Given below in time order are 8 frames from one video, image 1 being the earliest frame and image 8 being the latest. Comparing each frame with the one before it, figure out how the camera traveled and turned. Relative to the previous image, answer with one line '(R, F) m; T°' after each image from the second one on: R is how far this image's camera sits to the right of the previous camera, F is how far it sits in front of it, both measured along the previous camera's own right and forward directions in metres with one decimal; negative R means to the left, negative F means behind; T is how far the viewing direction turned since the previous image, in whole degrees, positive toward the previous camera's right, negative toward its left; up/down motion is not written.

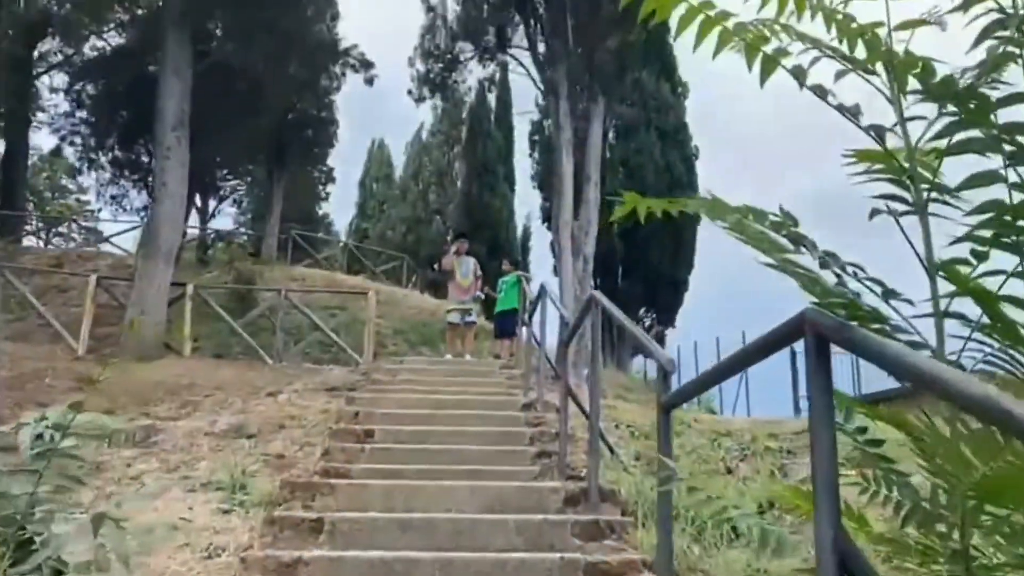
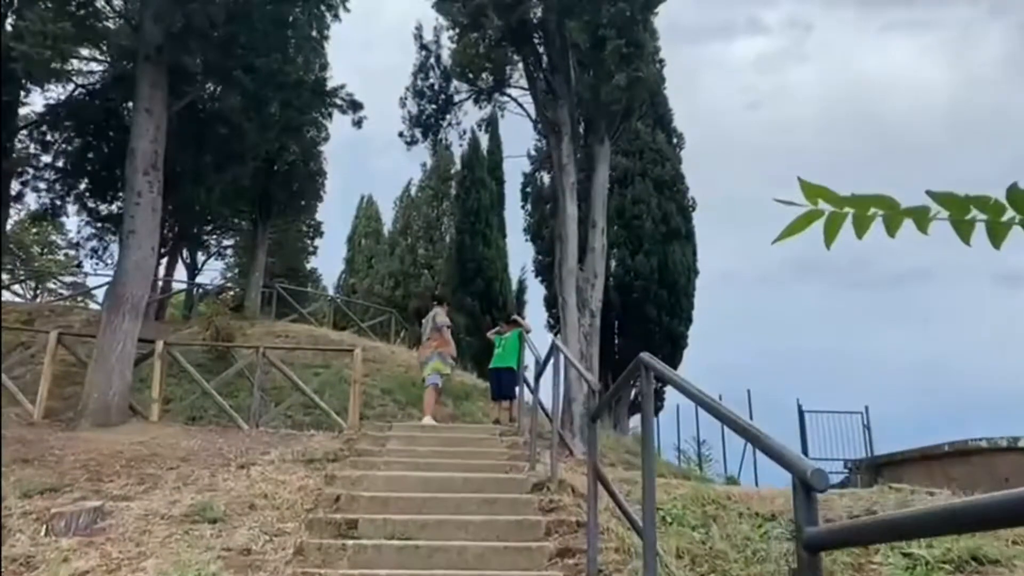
(-0.1, +0.9) m; +1°
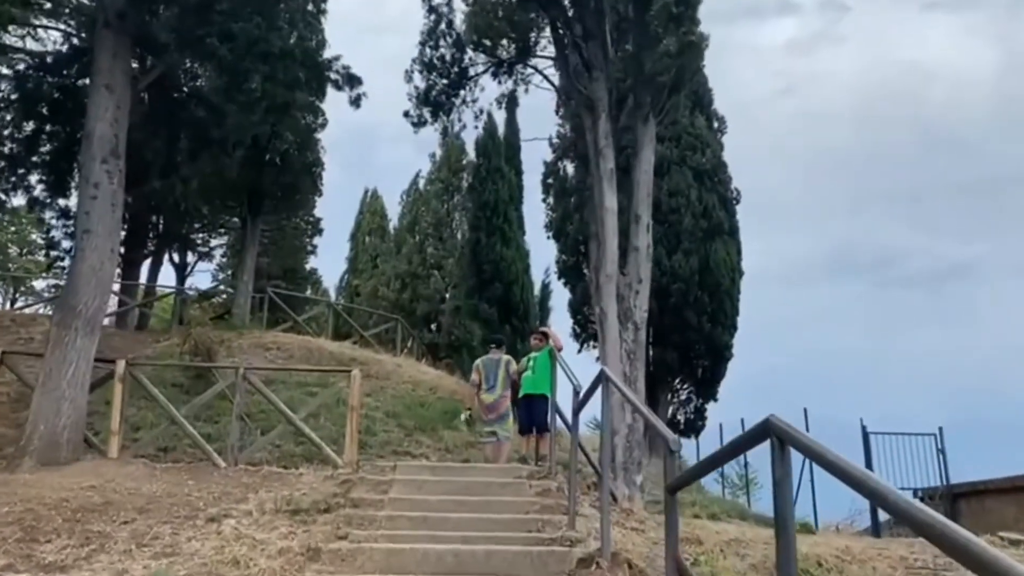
(-0.2, +1.7) m; 0°
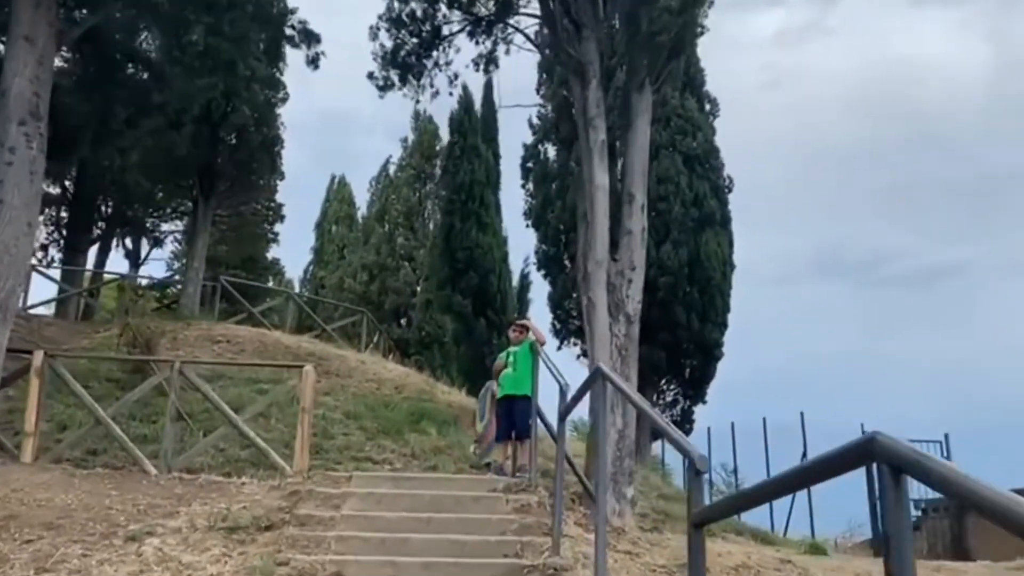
(0.0, +1.1) m; +2°
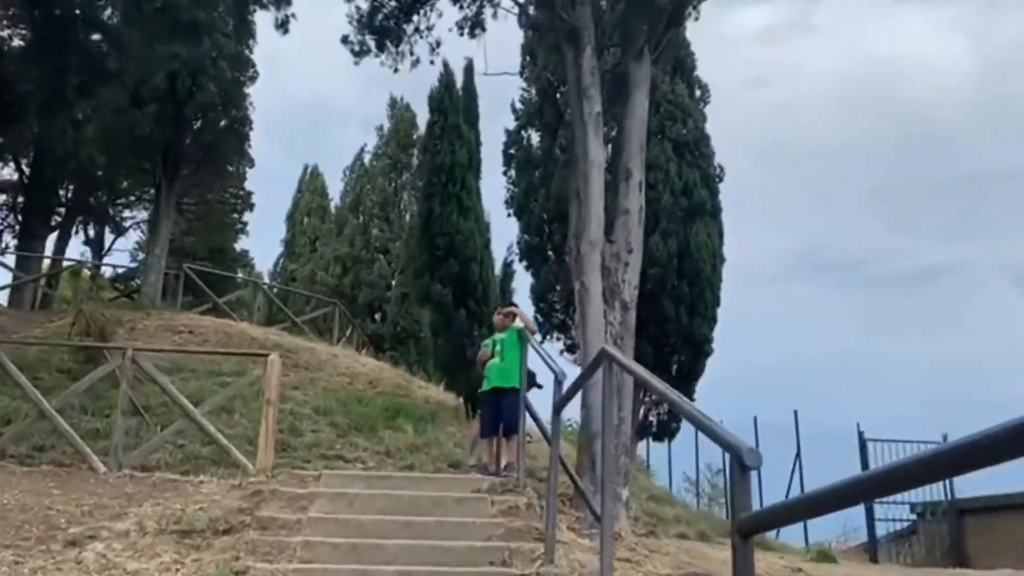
(-0.1, +0.6) m; +1°
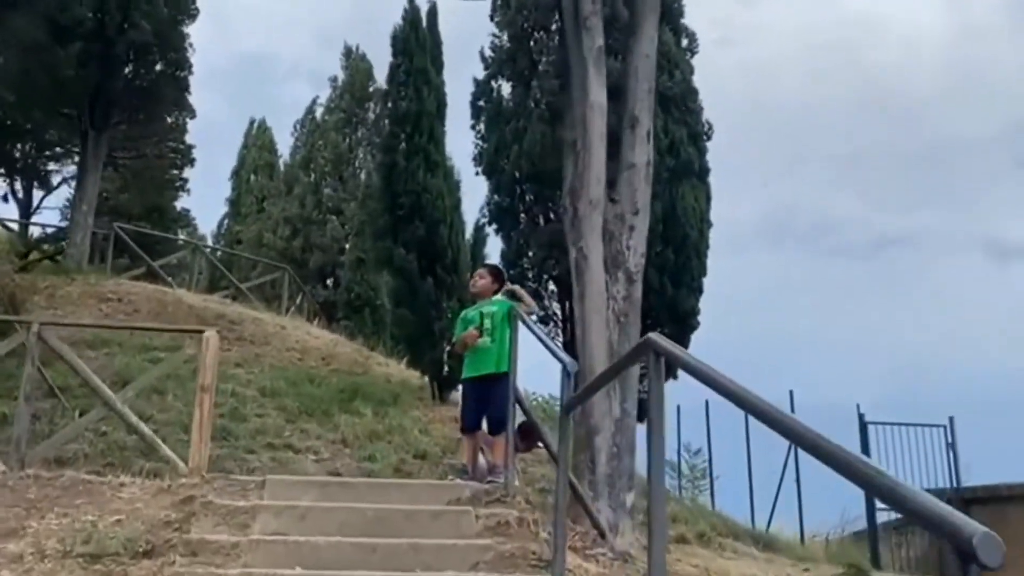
(-0.2, +1.1) m; +3°
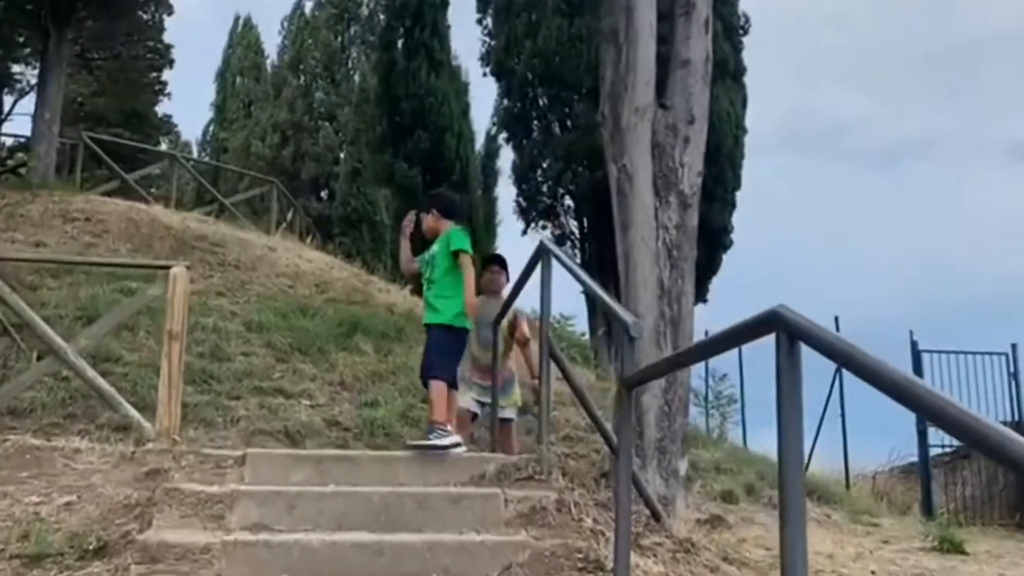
(-0.2, +1.0) m; 0°
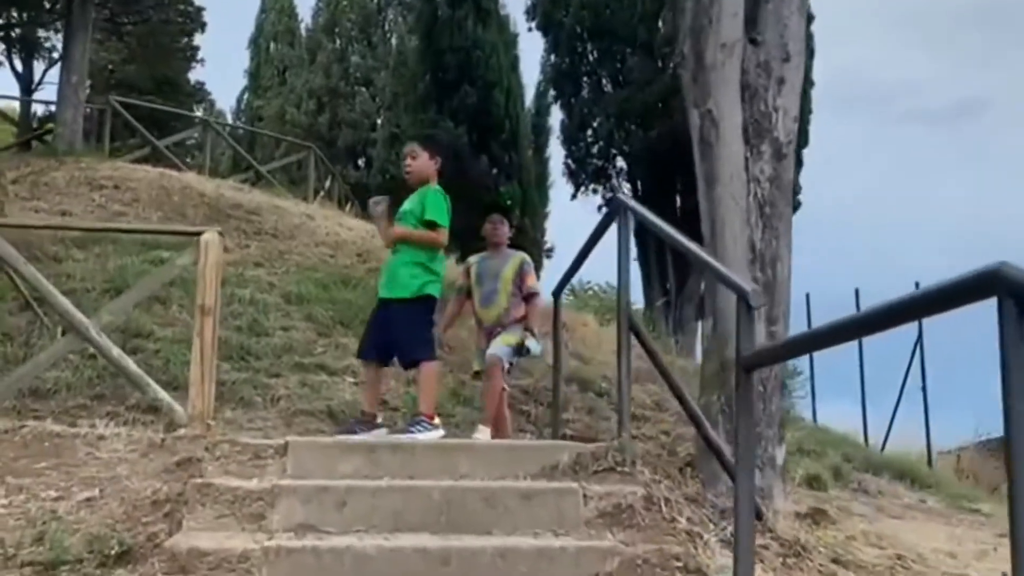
(-0.2, +0.6) m; -2°
